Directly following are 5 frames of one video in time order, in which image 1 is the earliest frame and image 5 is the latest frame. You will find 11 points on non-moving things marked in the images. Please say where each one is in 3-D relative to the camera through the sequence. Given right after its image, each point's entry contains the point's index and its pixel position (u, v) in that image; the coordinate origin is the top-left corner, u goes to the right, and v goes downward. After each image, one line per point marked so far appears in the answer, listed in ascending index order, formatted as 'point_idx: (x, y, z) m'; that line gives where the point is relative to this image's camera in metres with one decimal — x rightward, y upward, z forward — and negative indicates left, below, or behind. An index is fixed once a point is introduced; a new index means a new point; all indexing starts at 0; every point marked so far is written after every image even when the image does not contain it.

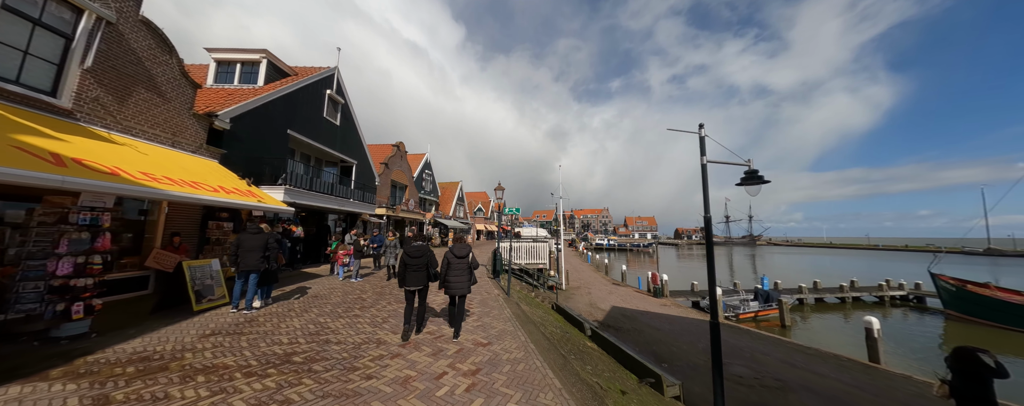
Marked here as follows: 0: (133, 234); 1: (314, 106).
0: (-9.8, -0.8, +7.1) m
1: (-9.3, +4.5, +12.9) m
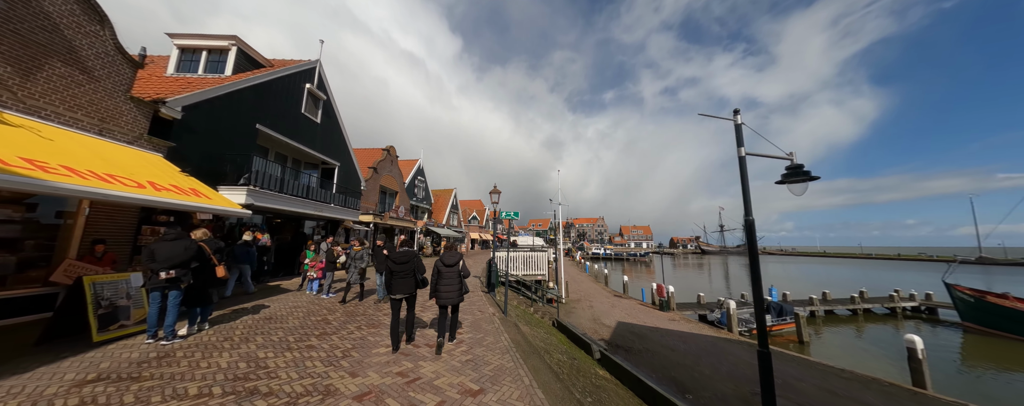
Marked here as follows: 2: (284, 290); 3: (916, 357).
0: (-9.8, -0.8, +5.7) m
1: (-9.4, +4.4, +11.7) m
2: (-8.2, -3.1, +9.9) m
3: (+13.5, -5.1, +9.2) m
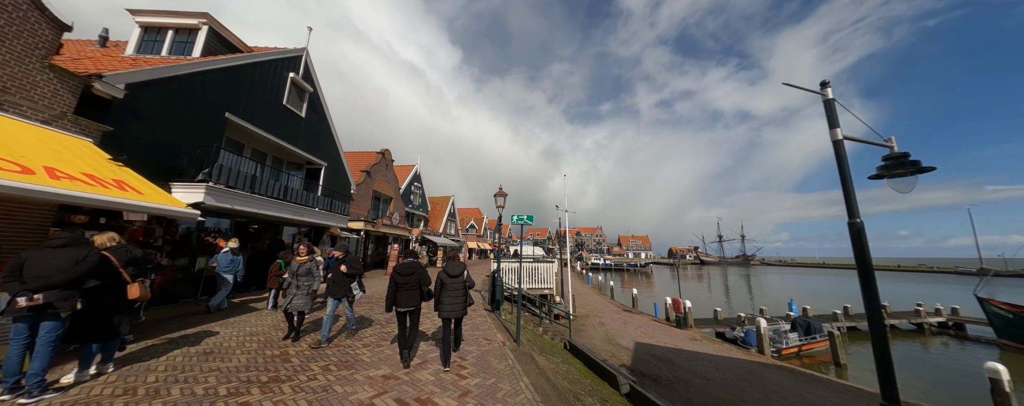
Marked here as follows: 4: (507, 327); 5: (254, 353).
0: (-9.4, -0.7, +4.2) m
1: (-9.1, +4.3, +10.3) m
2: (-7.9, -3.2, +8.3) m
3: (+13.7, -5.3, +7.7) m
4: (-0.1, -3.6, +7.9) m
5: (-4.4, -2.6, +4.8) m
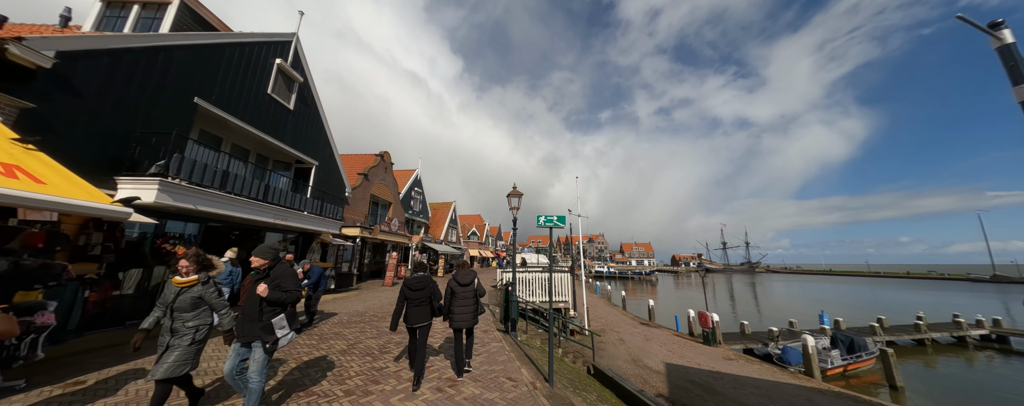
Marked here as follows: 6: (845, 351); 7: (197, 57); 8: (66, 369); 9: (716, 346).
0: (-8.9, -0.6, +2.8) m
1: (-8.6, +4.2, +9.0) m
2: (-7.4, -3.2, +6.9) m
3: (+14.3, -5.2, +6.2) m
4: (+0.4, -3.5, +6.5) m
5: (-3.9, -2.5, +3.3) m
6: (+17.3, -7.7, +14.3) m
7: (-8.5, +3.9, +7.5) m
8: (-6.7, -2.5, +4.1) m
9: (+10.8, -7.6, +14.6) m
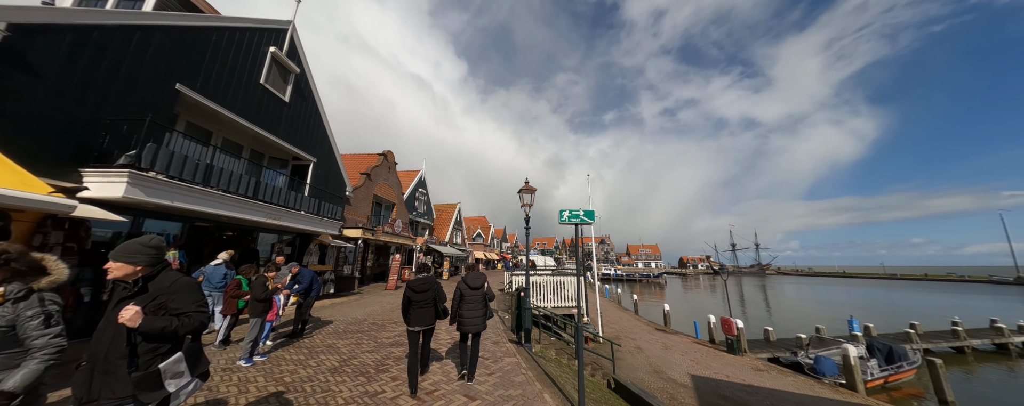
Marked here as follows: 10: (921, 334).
0: (-8.6, -0.5, +2.1) m
1: (-8.2, +4.3, +8.4) m
2: (-7.0, -3.1, +6.1) m
3: (+14.6, -5.0, +5.1) m
4: (+0.7, -3.4, +5.6) m
5: (-3.6, -2.4, +2.6) m
6: (+17.8, -7.6, +13.2) m
7: (-8.2, +4.0, +6.8) m
8: (-6.4, -2.4, +3.4) m
9: (+11.2, -7.4, +13.6) m
10: (+28.1, -9.1, +19.0) m
